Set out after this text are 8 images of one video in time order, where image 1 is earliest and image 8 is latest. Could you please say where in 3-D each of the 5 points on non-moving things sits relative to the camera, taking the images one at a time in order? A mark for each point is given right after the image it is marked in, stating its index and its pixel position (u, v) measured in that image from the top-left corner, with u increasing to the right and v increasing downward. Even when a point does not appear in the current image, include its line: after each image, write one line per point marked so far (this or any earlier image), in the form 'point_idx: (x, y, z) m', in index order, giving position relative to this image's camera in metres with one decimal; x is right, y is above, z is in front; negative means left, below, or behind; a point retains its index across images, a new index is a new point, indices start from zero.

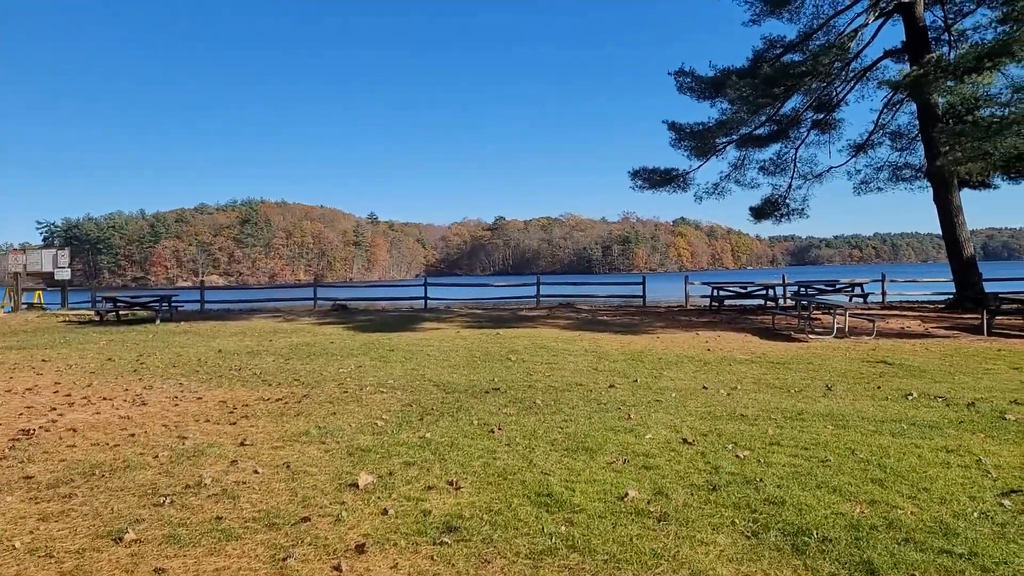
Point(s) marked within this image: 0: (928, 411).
0: (+3.1, -0.9, +6.5) m
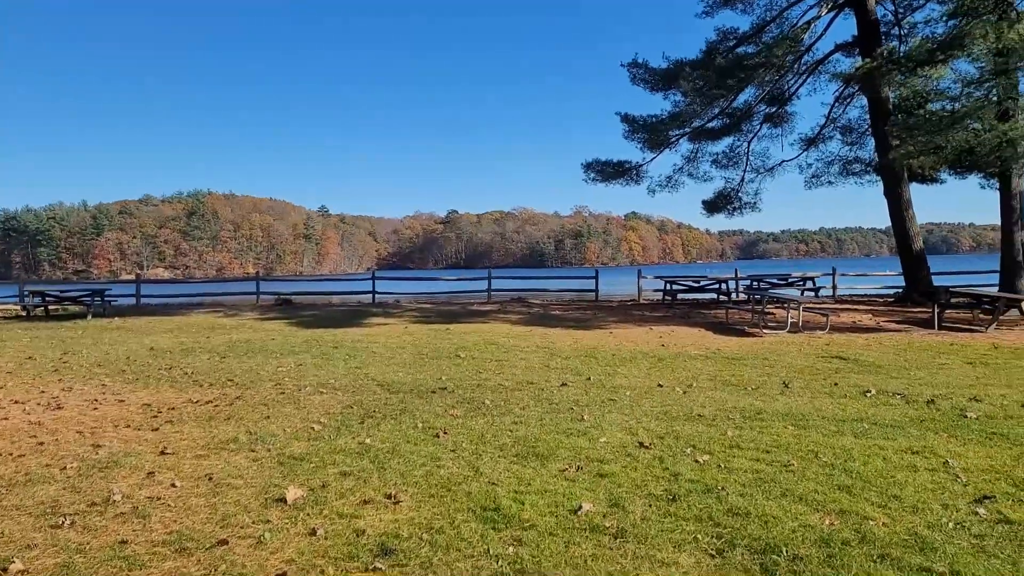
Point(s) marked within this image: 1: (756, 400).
0: (+2.8, -0.9, +6.3) m
1: (+1.9, -0.9, +6.8) m
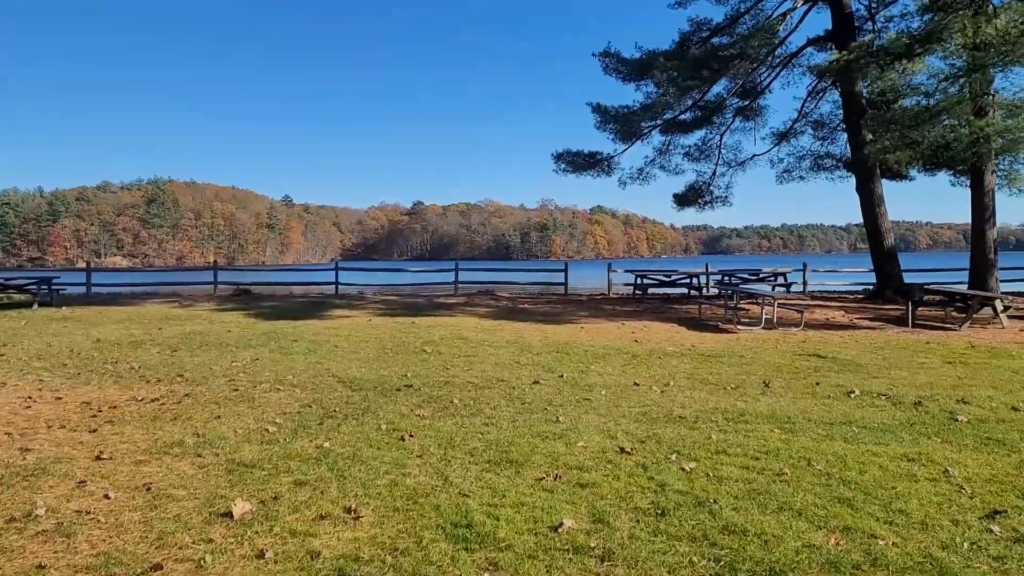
0: (+2.5, -0.9, +6.1) m
1: (+1.7, -0.8, +6.5) m
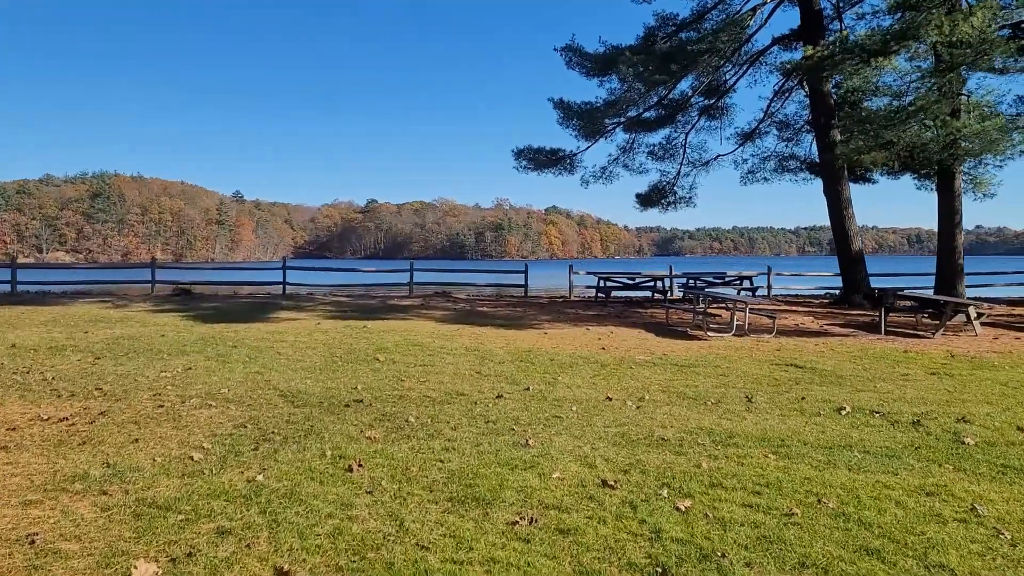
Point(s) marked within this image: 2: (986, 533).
0: (+2.3, -0.9, +5.5) m
1: (+1.4, -0.9, +5.9) m
2: (+1.9, -1.0, +3.5) m
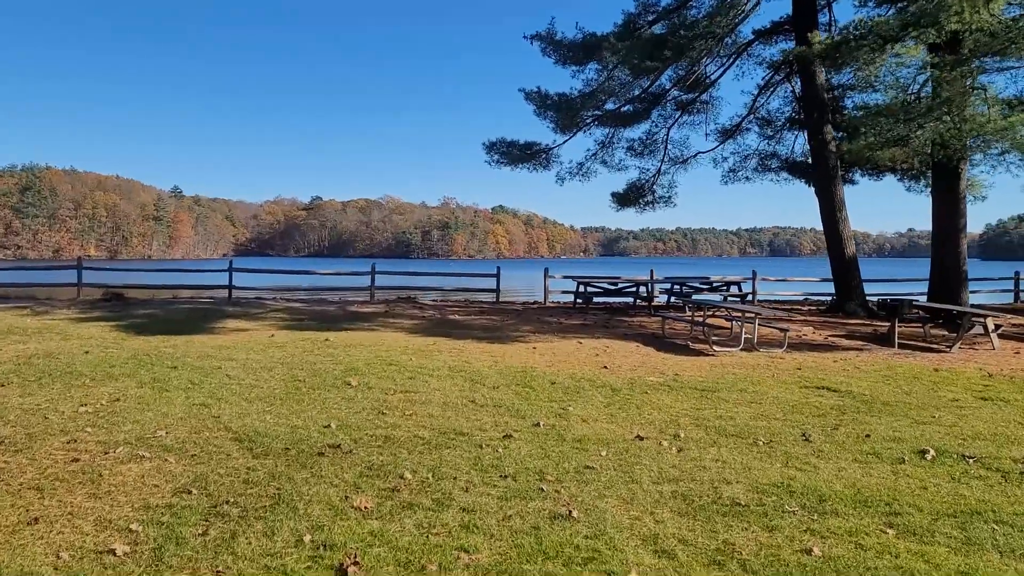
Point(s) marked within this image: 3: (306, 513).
0: (+2.4, -1.0, +4.5) m
1: (+1.5, -1.0, +4.8) m
2: (+2.2, -1.1, +2.4) m
3: (-0.9, -1.0, +3.8) m
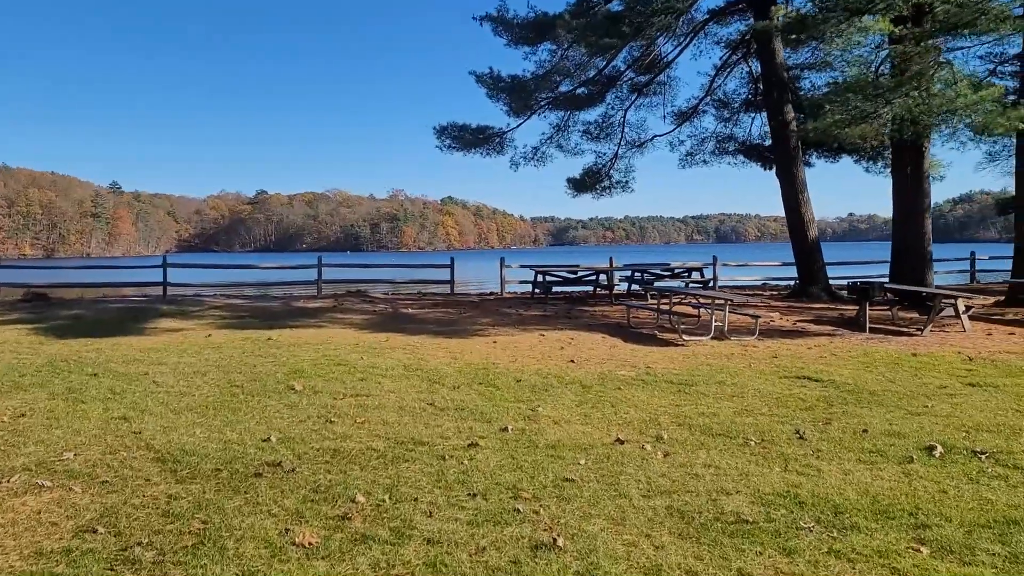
0: (+2.3, -0.9, +4.0) m
1: (+1.4, -0.9, +4.3) m
2: (+2.2, -1.0, +2.0) m
3: (-1.0, -1.0, +3.1) m
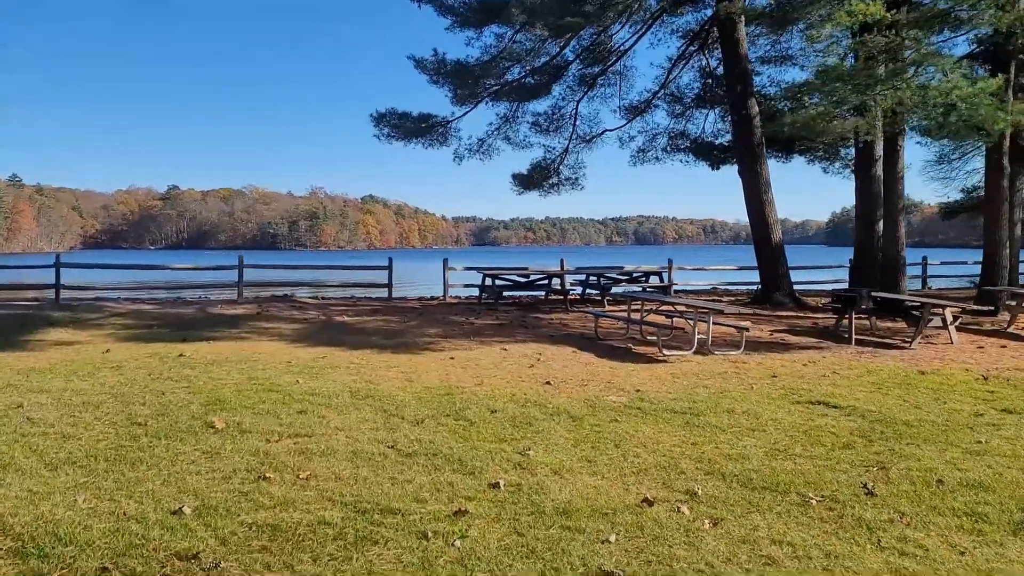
0: (+2.4, -1.0, +3.1) m
1: (+1.4, -1.0, +3.3) m
2: (+2.4, -1.1, +1.0) m
3: (-0.8, -1.0, +1.9) m
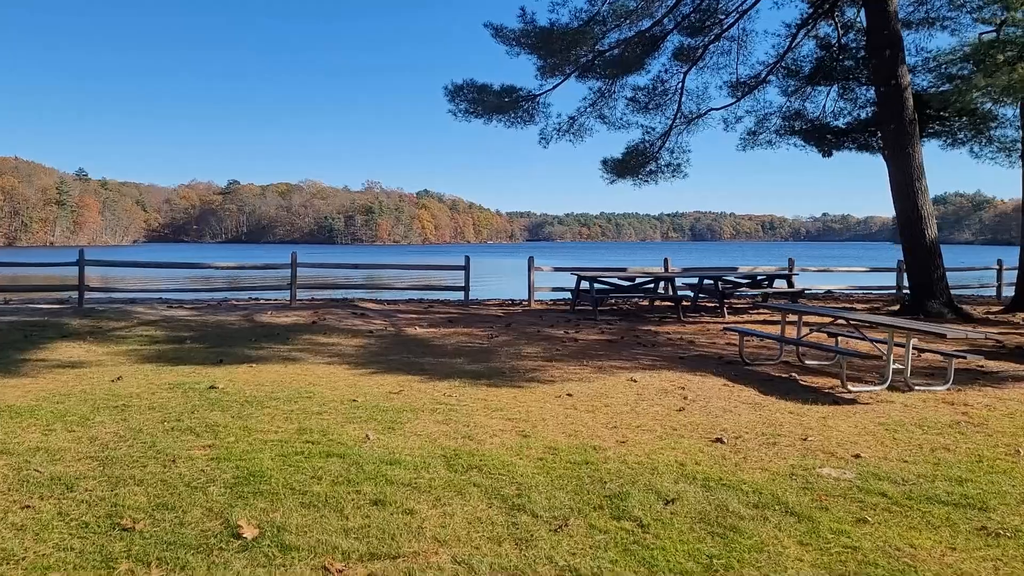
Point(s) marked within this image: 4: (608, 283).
0: (+3.0, -1.1, +1.0) m
1: (+2.0, -1.1, +1.2) m
2: (+2.9, -1.2, -1.1) m
3: (-0.3, -1.1, 0.0) m
4: (+1.1, +0.1, +10.4) m
